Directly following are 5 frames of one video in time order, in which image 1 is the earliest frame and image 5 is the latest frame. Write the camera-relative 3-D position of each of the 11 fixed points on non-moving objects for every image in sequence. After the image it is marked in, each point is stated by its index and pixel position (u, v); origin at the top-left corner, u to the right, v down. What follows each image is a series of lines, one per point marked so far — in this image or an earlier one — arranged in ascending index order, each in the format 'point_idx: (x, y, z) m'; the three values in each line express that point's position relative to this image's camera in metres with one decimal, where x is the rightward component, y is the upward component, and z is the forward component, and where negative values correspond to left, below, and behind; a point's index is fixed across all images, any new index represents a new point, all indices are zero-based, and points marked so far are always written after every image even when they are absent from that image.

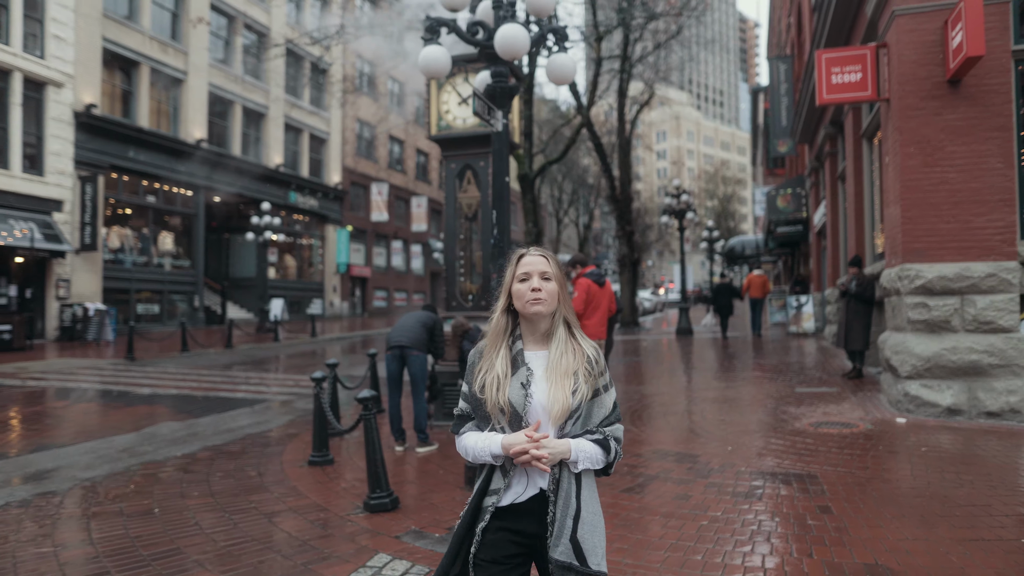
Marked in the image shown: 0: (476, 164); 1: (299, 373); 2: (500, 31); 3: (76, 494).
0: (-0.4, +1.4, +7.7) m
1: (-4.5, -1.8, +14.2) m
2: (0.0, +1.9, +5.1) m
3: (-3.4, -1.6, +5.3) m
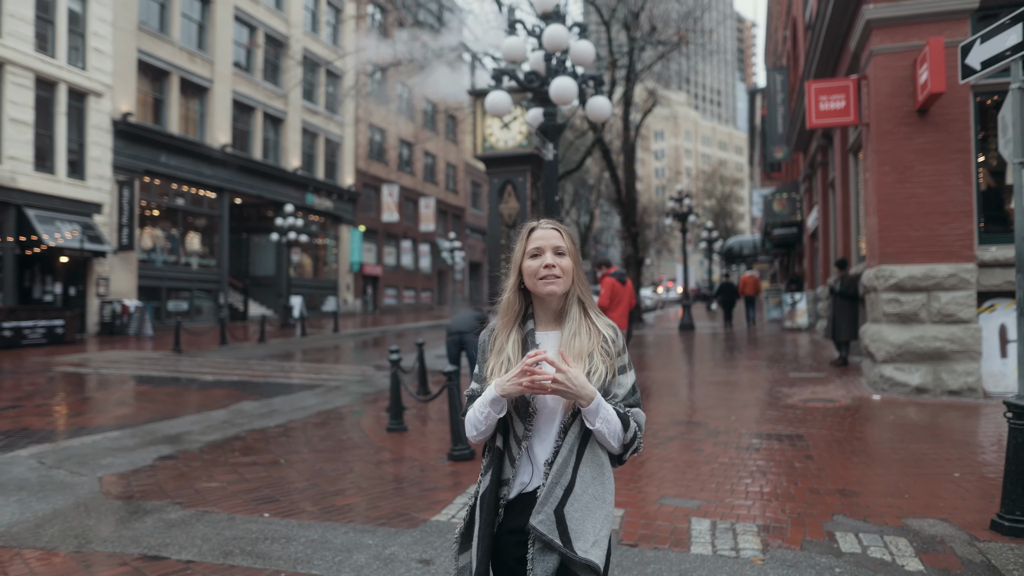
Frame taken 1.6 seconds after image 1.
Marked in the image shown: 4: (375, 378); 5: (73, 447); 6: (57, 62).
0: (+0.1, +1.4, +9.0) m
1: (-4.1, -1.8, +15.5) m
2: (+0.4, +1.9, +6.3) m
3: (-2.9, -1.6, +6.6) m
4: (-2.4, -1.6, +12.2) m
5: (-4.3, -1.5, +6.6) m
6: (-13.1, +6.5, +19.3) m
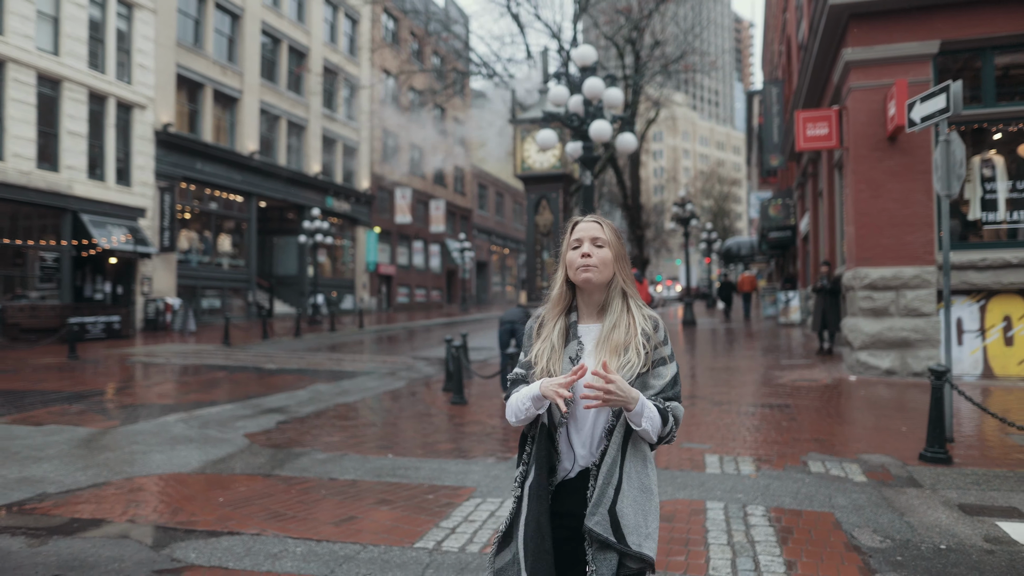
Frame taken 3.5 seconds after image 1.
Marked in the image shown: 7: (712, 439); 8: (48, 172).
0: (+0.6, +1.4, +10.6) m
1: (-3.6, -1.7, +17.1) m
2: (+1.0, +1.9, +7.9) m
3: (-2.4, -1.6, +8.2) m
4: (-1.9, -1.6, +13.9) m
5: (-3.7, -1.5, +8.2) m
6: (-12.6, +6.5, +20.8) m
7: (+2.0, -1.5, +6.6) m
8: (-13.2, +3.3, +19.1) m
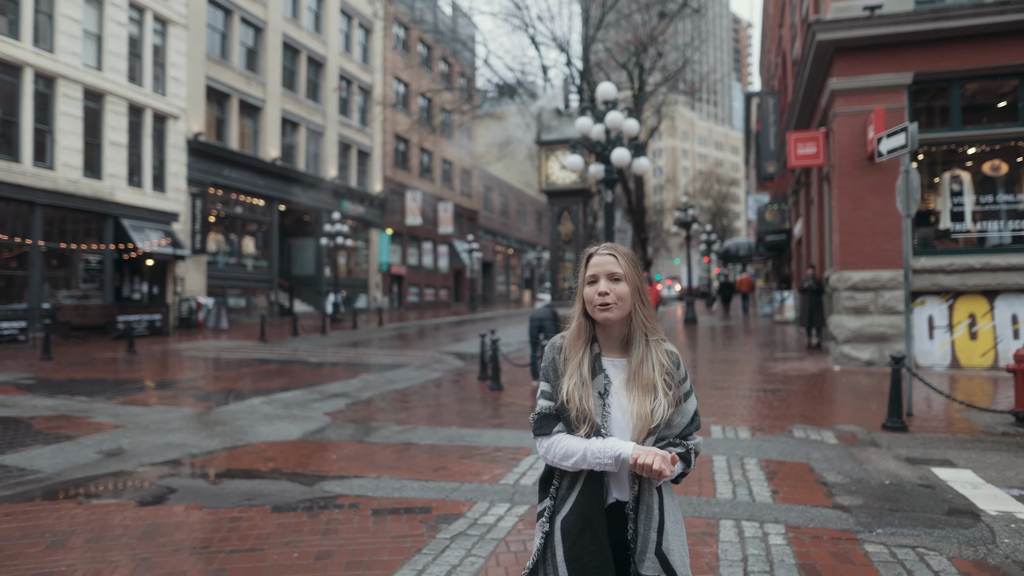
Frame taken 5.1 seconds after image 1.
0: (+1.0, +1.4, +12.0) m
1: (-3.1, -1.7, +18.5) m
2: (+1.4, +1.9, +9.3) m
3: (-1.9, -1.6, +9.6) m
4: (-1.5, -1.6, +15.2) m
5: (-3.3, -1.6, +9.6) m
6: (-12.2, +6.5, +22.2) m
7: (+2.4, -1.5, +8.0) m
8: (-12.8, +3.3, +20.5) m
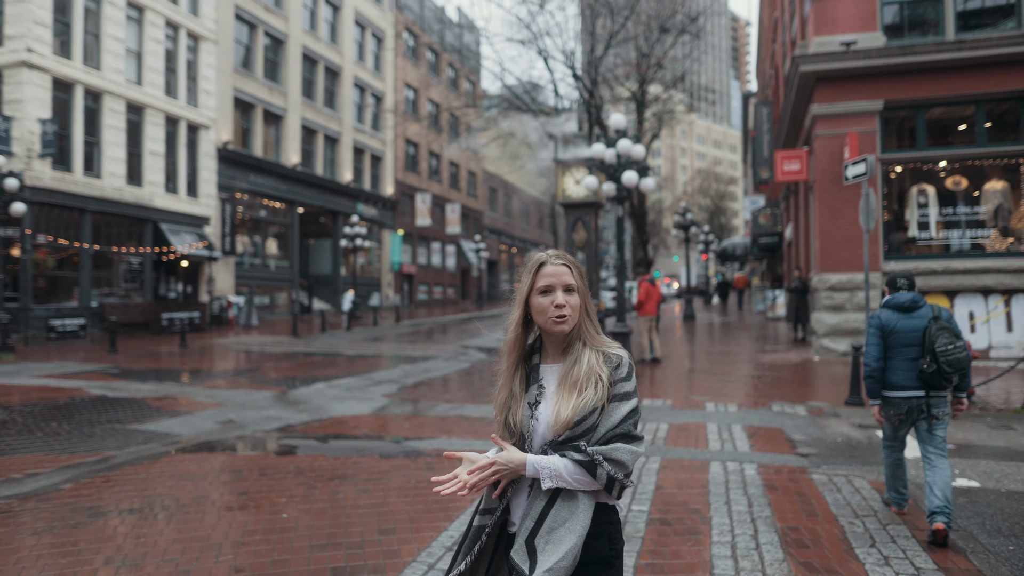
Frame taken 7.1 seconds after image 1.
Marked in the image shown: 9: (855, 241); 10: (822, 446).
0: (+1.4, +1.4, +13.6) m
1: (-2.7, -1.7, +20.1) m
2: (+1.8, +1.9, +10.9) m
3: (-1.5, -1.6, +11.2) m
4: (-1.1, -1.6, +16.9) m
5: (-2.9, -1.6, +11.2) m
6: (-11.8, +6.6, +23.8) m
7: (+2.8, -1.5, +9.6) m
8: (-12.4, +3.3, +22.1) m
9: (+6.7, +0.9, +13.0) m
10: (+3.0, -1.6, +6.6) m
